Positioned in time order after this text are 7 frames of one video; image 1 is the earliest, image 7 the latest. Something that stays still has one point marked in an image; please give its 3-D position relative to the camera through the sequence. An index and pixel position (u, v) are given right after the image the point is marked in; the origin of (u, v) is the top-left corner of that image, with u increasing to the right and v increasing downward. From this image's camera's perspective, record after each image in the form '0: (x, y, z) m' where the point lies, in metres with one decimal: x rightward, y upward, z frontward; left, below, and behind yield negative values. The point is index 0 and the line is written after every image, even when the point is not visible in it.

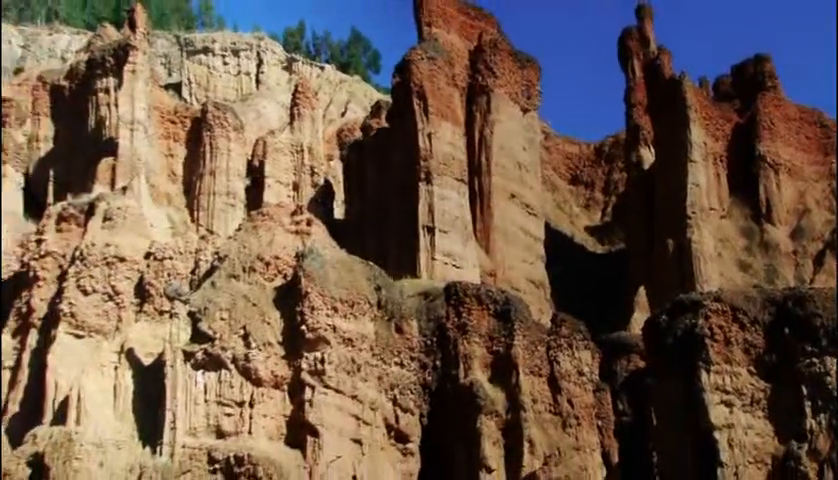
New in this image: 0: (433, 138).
0: (+0.4, +2.8, +18.5) m
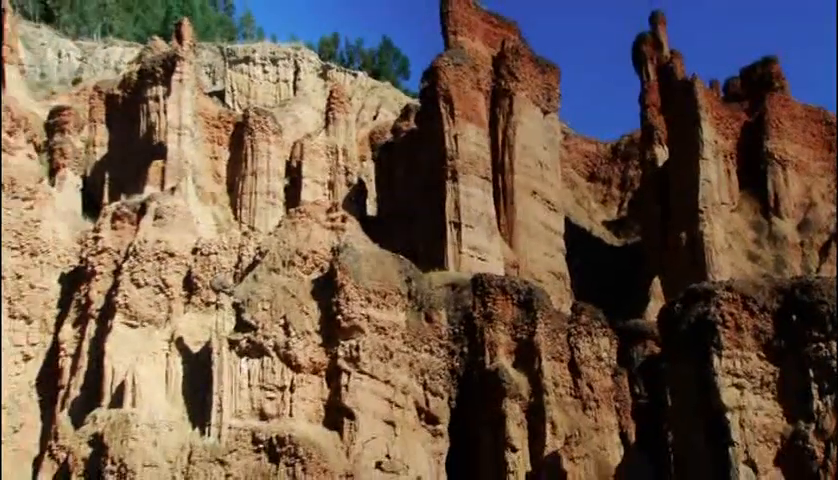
0: (+1.2, +2.9, +19.7) m
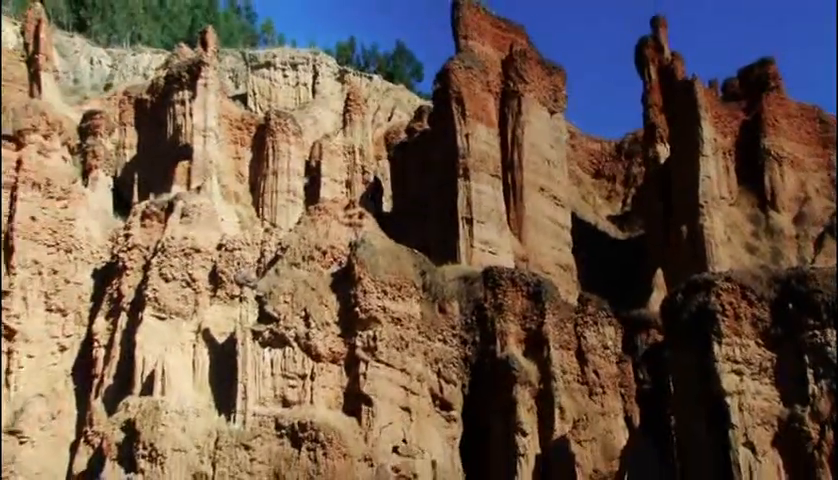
0: (+1.5, +3.1, +20.6) m
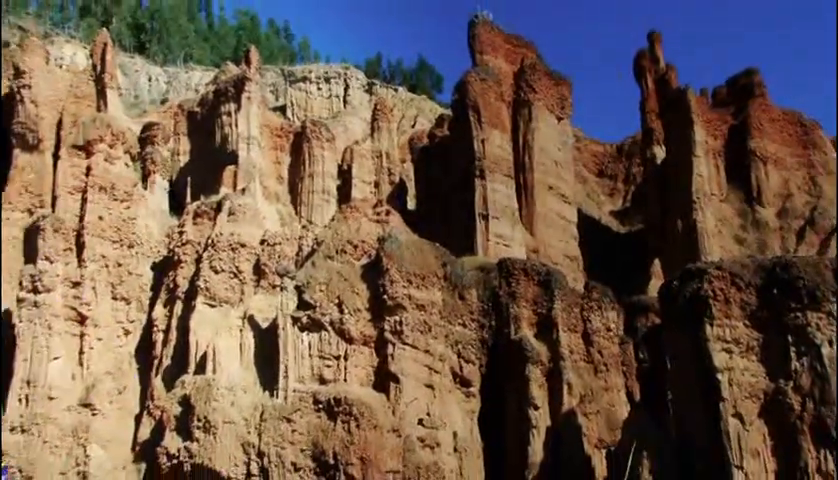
0: (+2.2, +3.3, +22.9) m
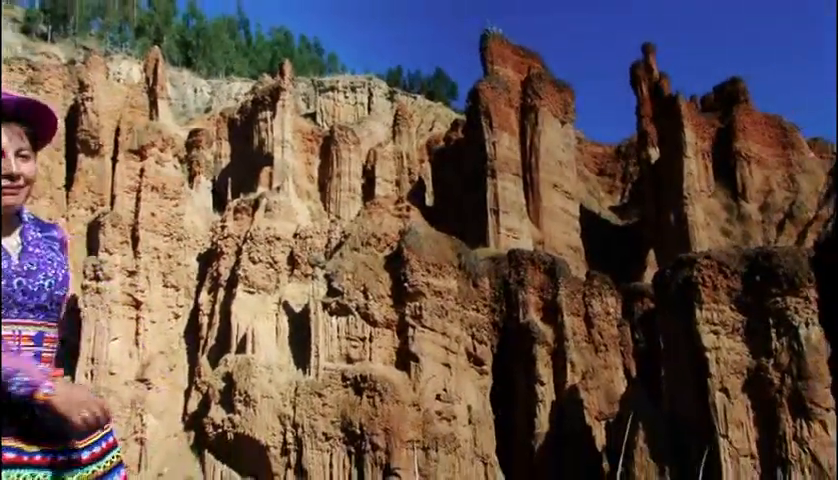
0: (+2.9, +3.5, +25.2) m
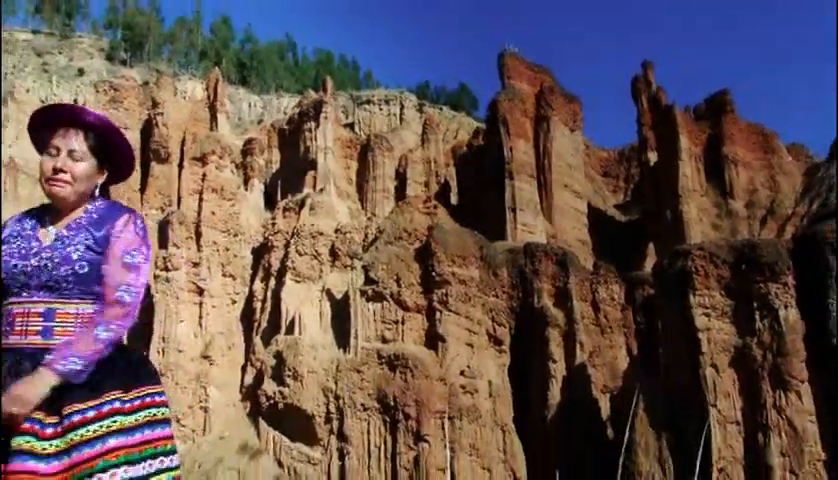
0: (+3.9, +3.8, +28.5) m
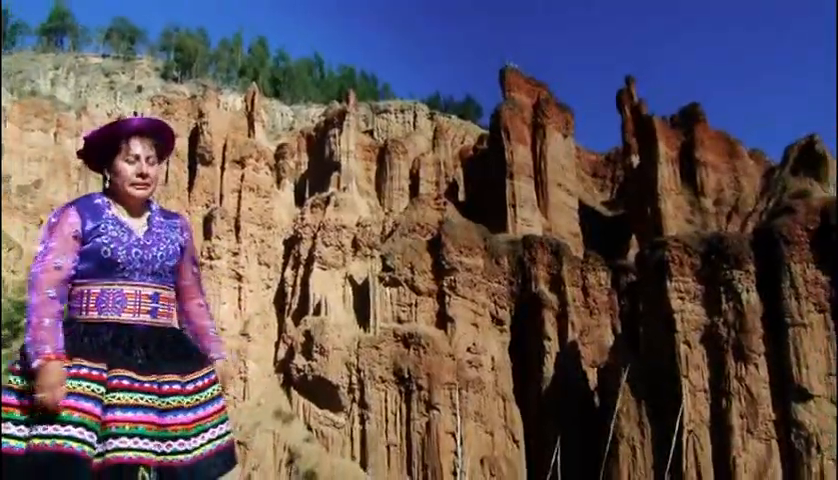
0: (+4.5, +4.1, +32.3) m
